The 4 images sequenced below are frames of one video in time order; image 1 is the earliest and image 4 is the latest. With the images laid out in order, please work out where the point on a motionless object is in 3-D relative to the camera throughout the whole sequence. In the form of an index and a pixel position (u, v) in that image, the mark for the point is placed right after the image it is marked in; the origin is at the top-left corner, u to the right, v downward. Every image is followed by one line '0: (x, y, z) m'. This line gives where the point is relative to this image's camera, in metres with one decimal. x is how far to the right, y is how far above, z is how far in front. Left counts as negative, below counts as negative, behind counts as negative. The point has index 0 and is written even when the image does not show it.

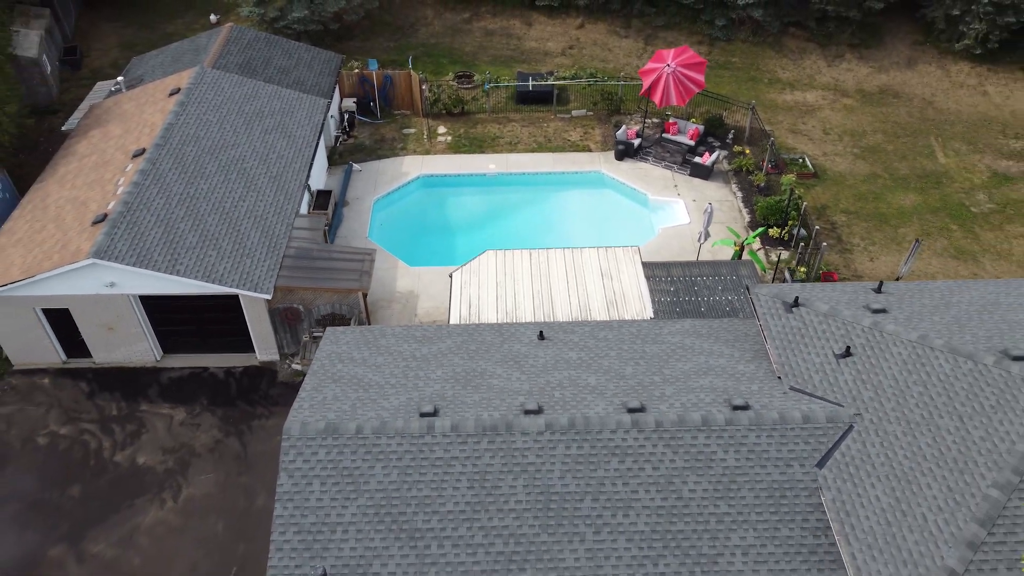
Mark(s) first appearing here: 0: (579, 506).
0: (+1.1, -3.3, +12.6) m
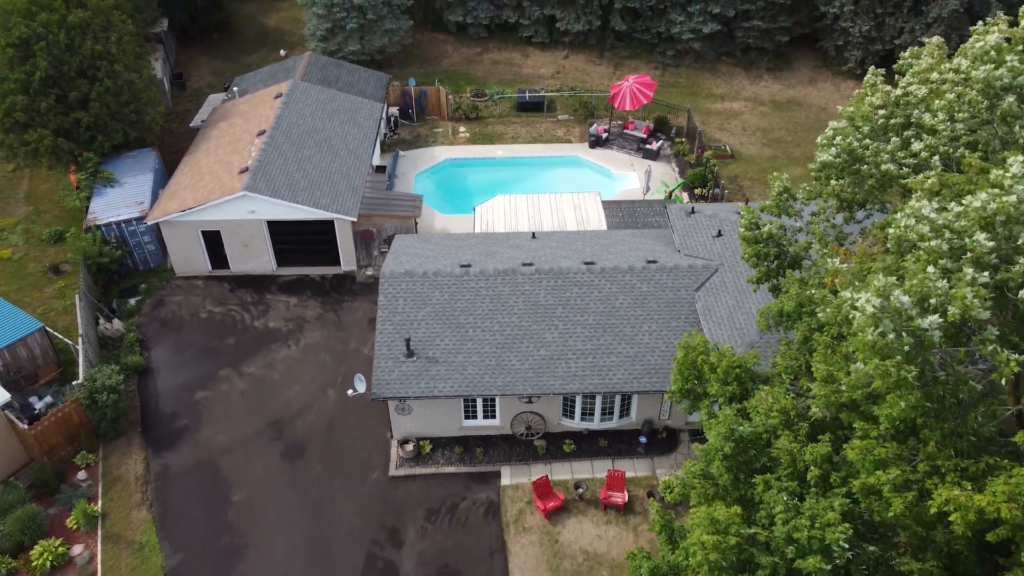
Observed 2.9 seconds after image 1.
0: (+1.1, -0.6, +21.5) m
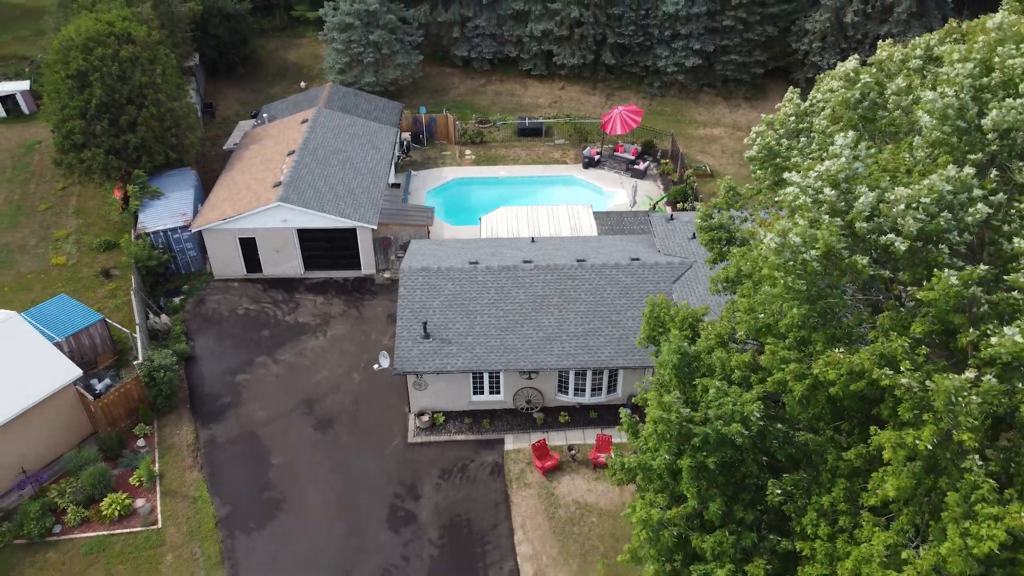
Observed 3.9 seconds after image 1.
0: (+1.2, -0.4, +25.0) m
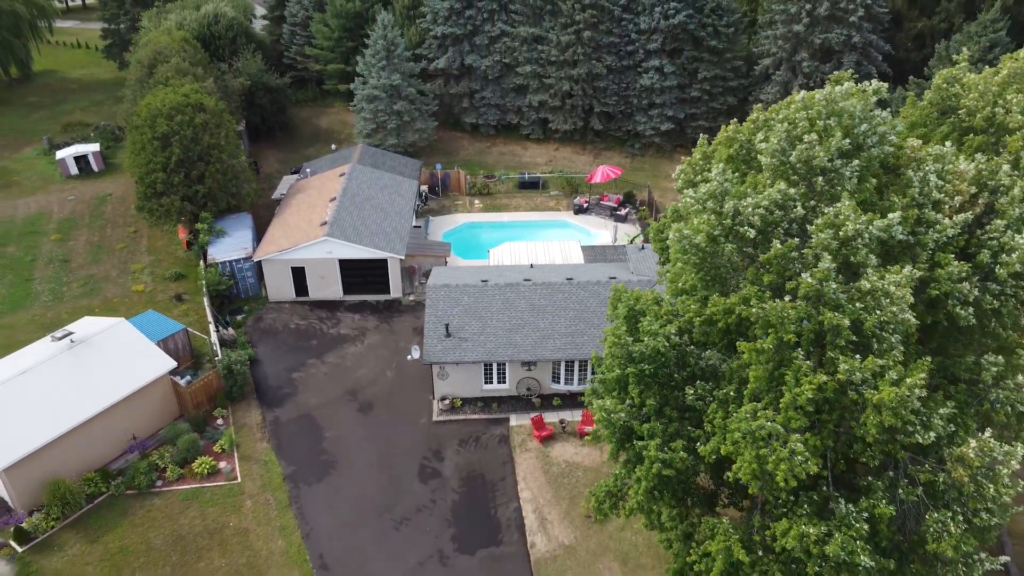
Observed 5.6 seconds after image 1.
0: (+1.3, -0.8, +31.7) m
